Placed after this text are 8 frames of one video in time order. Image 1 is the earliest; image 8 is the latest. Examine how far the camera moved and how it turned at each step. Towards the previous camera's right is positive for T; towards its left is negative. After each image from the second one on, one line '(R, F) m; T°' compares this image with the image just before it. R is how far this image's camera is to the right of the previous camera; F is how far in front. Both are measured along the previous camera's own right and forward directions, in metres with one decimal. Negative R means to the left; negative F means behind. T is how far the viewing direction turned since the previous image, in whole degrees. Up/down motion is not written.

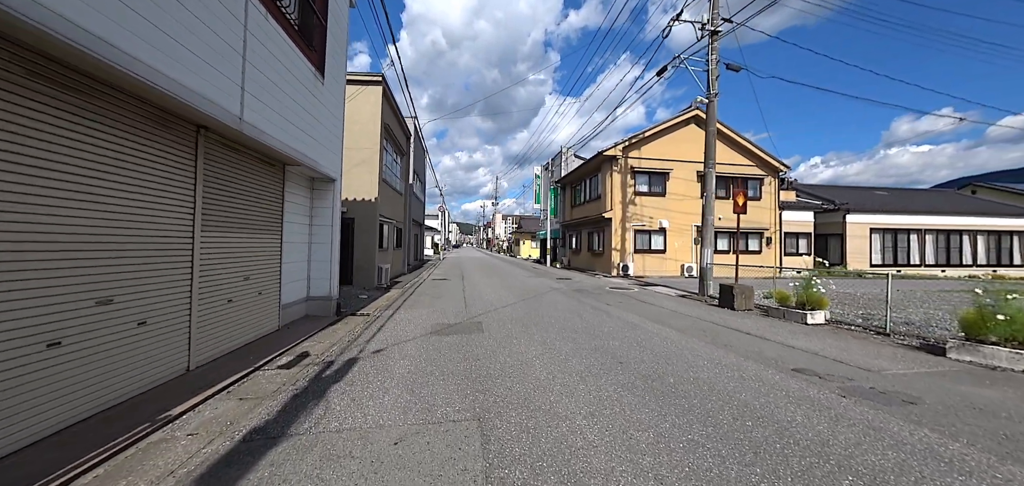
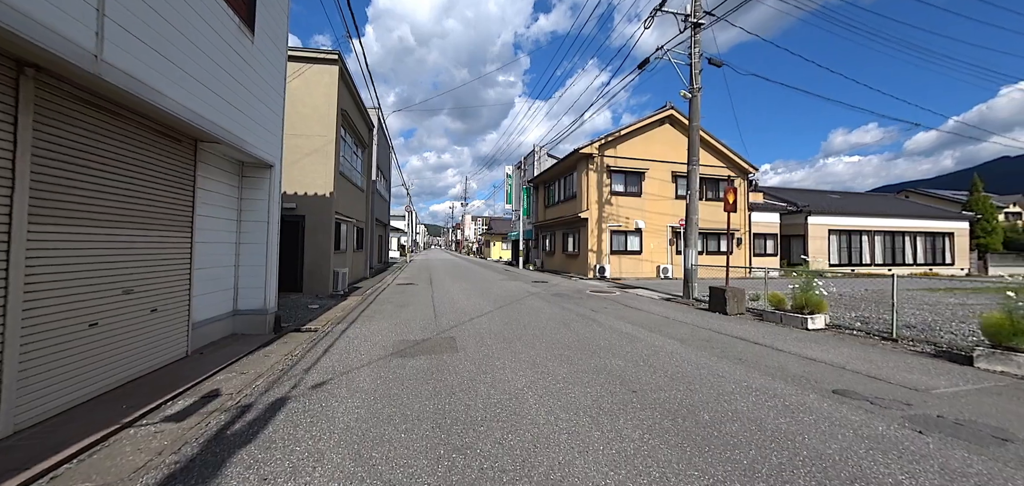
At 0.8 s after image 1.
(-0.2, +1.0) m; +5°
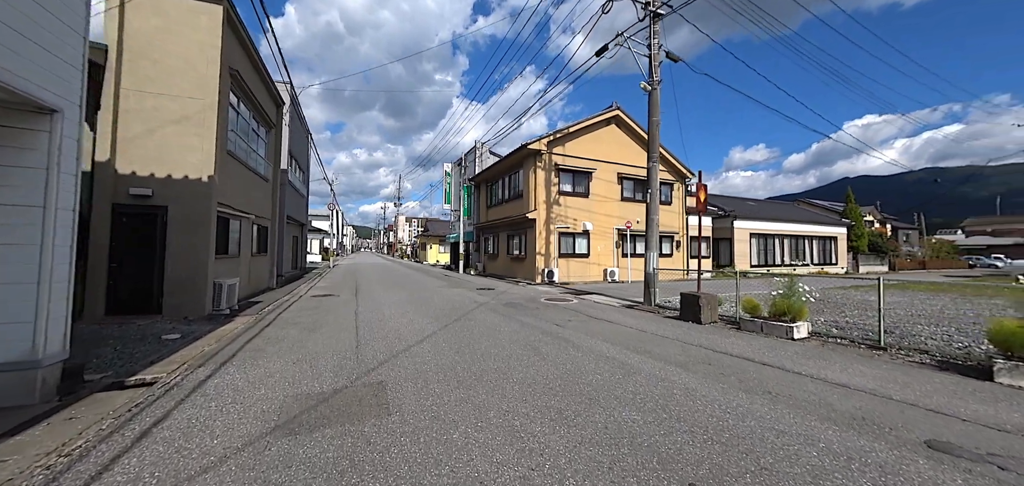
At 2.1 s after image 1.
(-0.2, +1.6) m; +10°
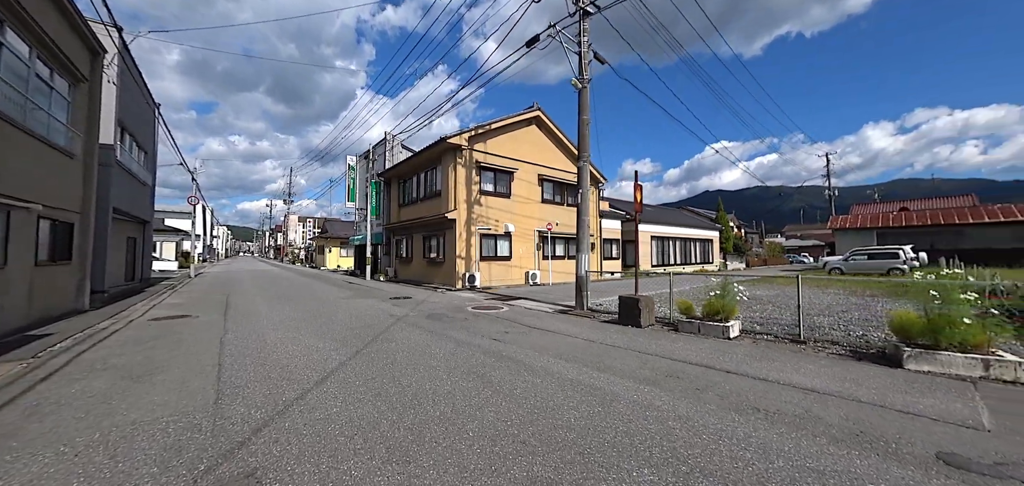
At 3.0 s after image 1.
(-0.3, +1.1) m; +14°
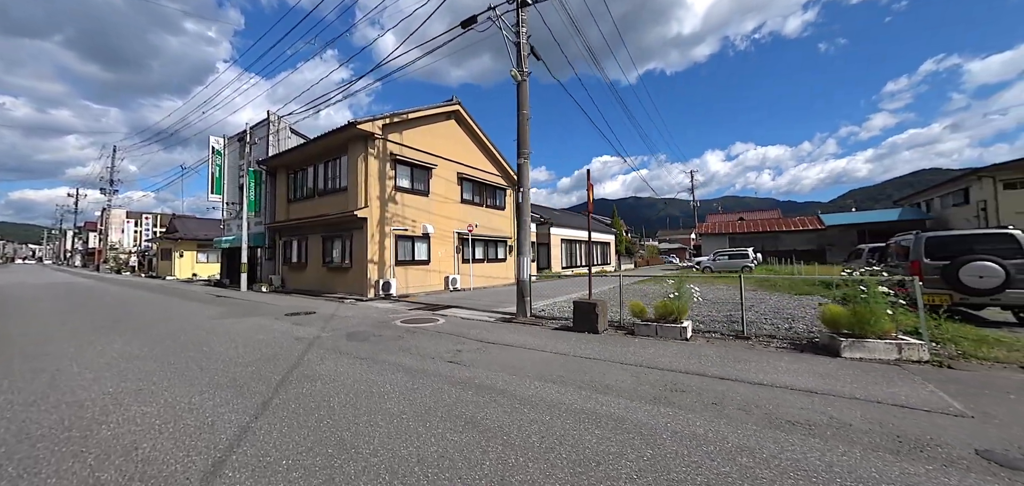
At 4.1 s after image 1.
(-0.9, +1.1) m; +16°
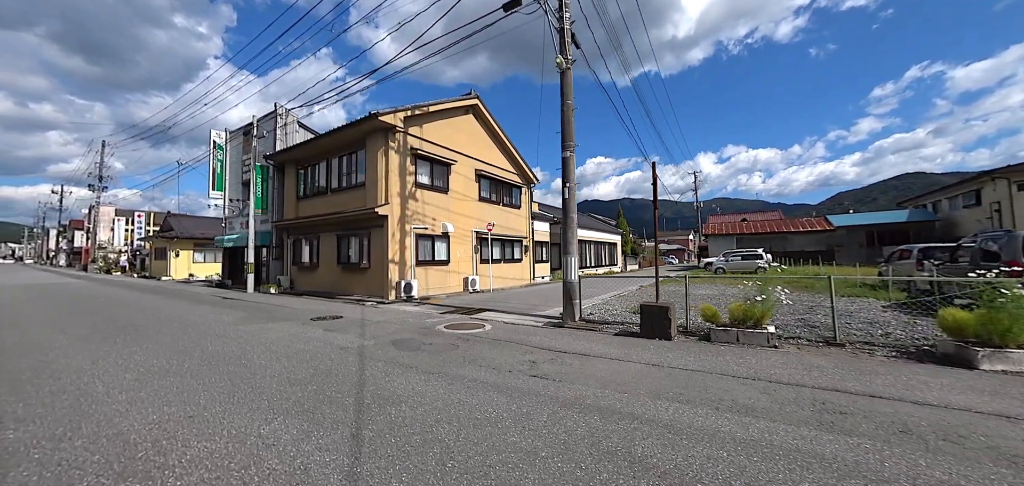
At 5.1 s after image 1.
(-1.3, +0.7) m; +1°
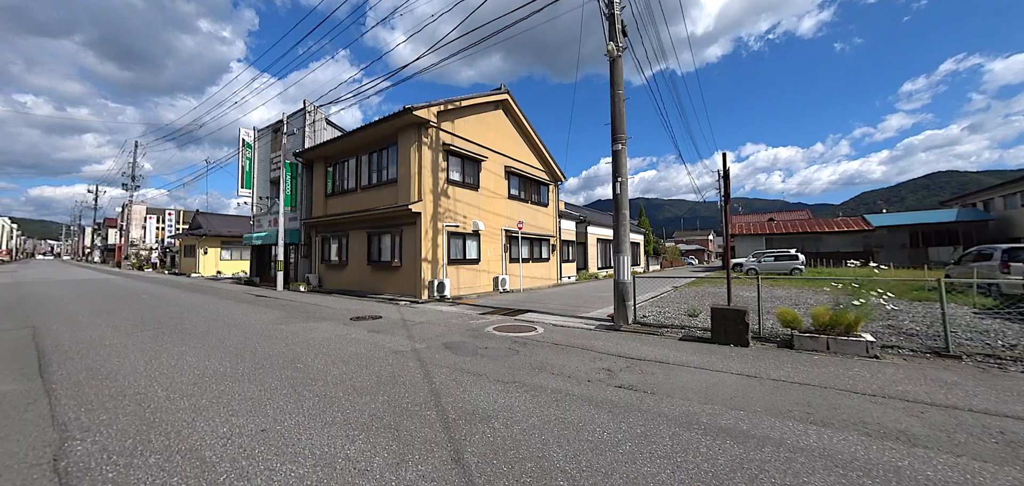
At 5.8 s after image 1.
(-0.8, +0.5) m; -2°
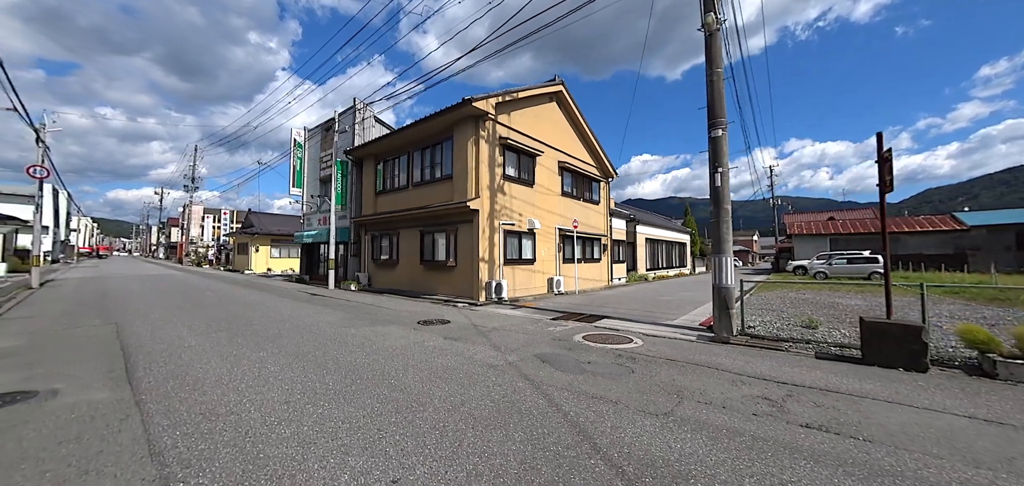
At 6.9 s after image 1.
(-1.1, +0.8) m; -5°
